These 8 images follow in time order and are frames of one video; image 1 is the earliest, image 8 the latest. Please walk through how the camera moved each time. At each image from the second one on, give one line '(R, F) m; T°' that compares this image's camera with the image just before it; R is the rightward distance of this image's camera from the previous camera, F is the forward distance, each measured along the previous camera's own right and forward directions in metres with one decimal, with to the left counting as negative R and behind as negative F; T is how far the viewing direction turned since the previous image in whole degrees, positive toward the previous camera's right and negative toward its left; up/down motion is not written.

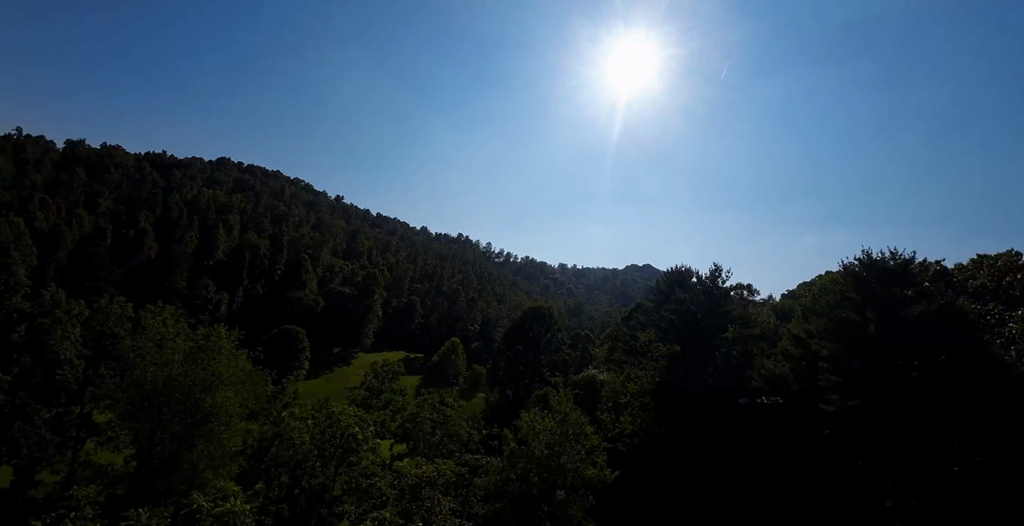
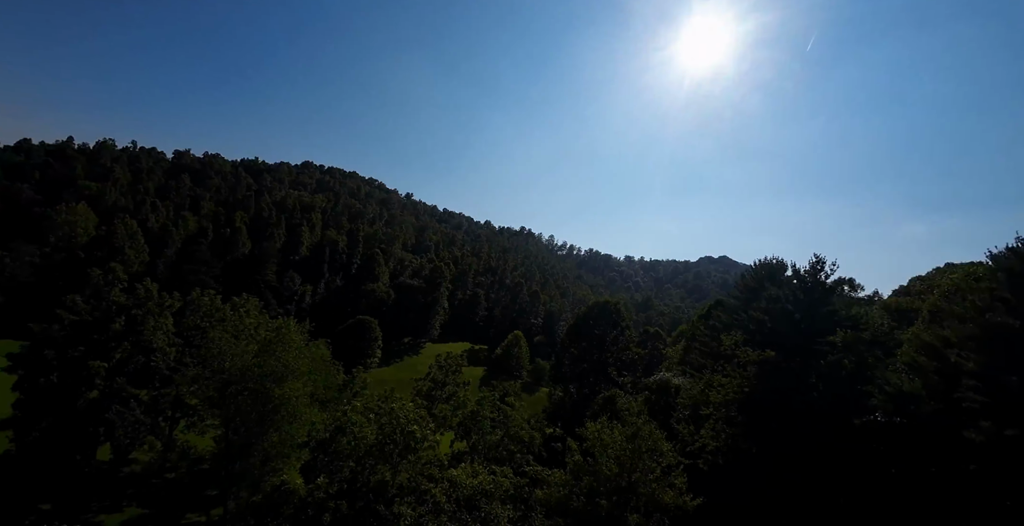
(0.0, +1.7) m; -8°
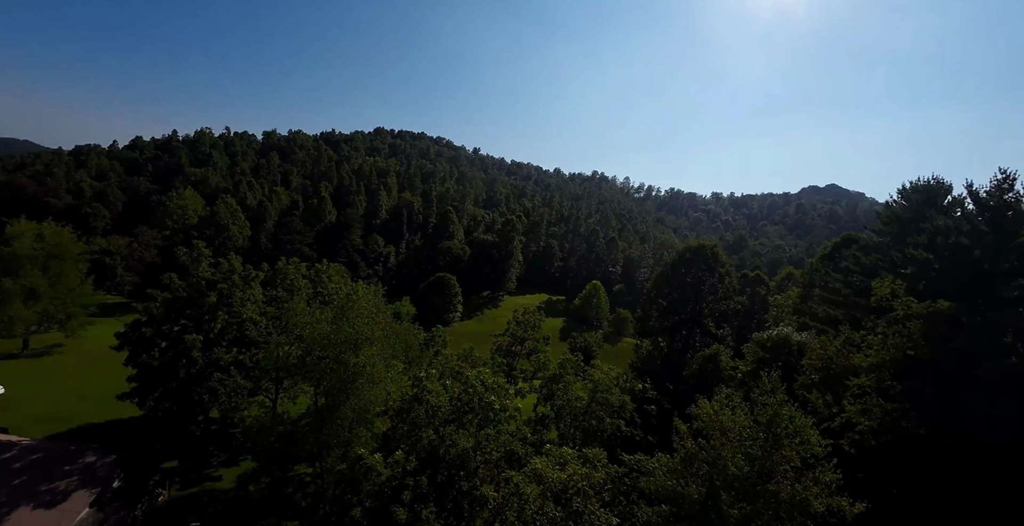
(-0.2, +3.0) m; -9°
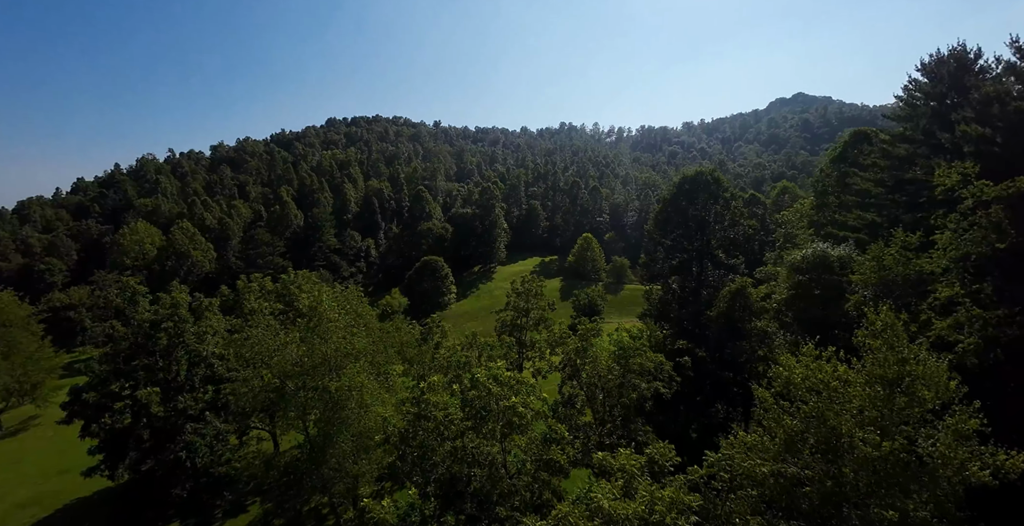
(-0.3, +4.1) m; +1°
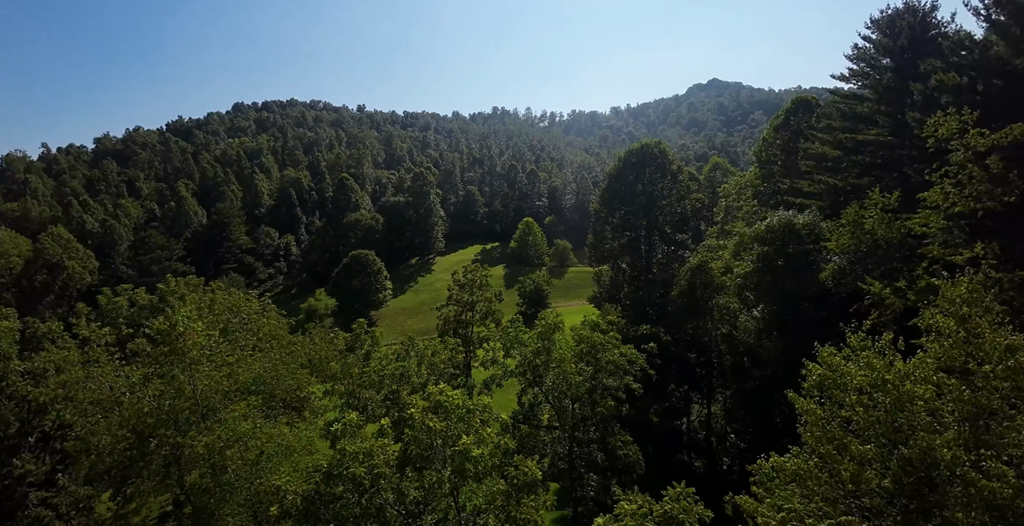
(0.0, +4.1) m; +7°
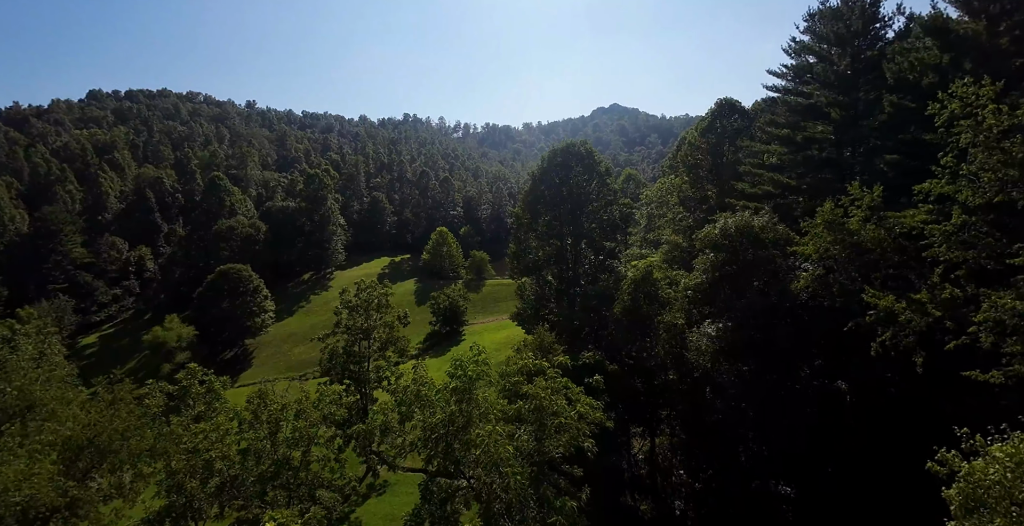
(+0.4, +6.0) m; +10°
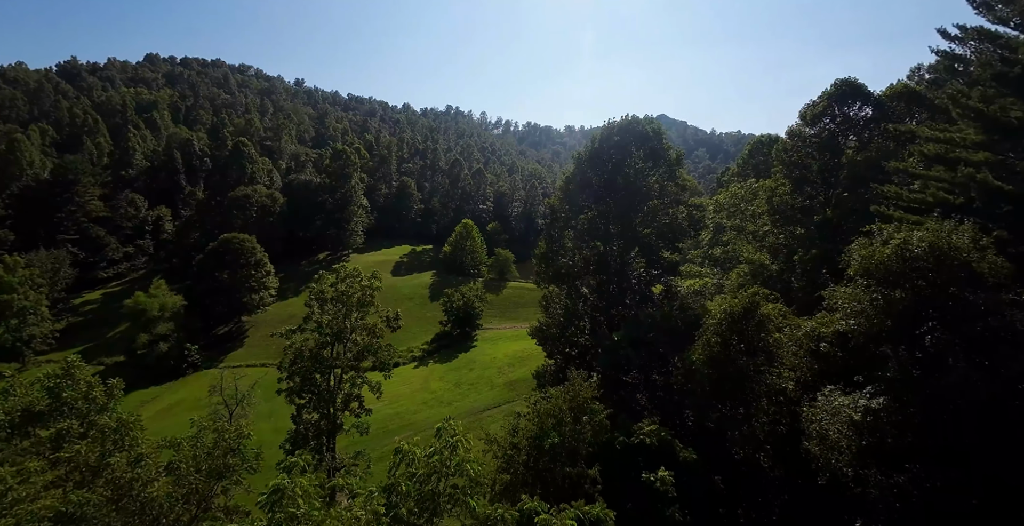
(-0.1, +7.5) m; -3°
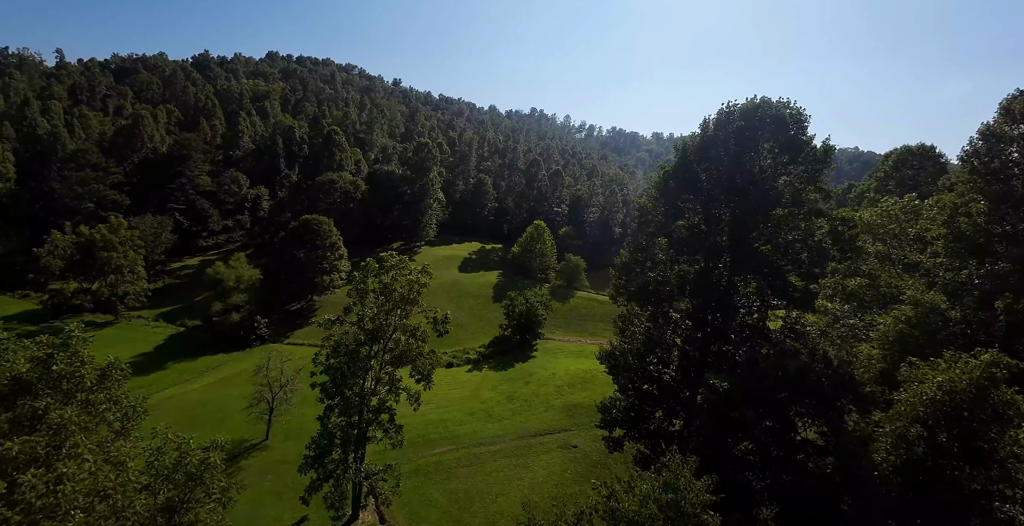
(-0.1, +4.1) m; -9°
